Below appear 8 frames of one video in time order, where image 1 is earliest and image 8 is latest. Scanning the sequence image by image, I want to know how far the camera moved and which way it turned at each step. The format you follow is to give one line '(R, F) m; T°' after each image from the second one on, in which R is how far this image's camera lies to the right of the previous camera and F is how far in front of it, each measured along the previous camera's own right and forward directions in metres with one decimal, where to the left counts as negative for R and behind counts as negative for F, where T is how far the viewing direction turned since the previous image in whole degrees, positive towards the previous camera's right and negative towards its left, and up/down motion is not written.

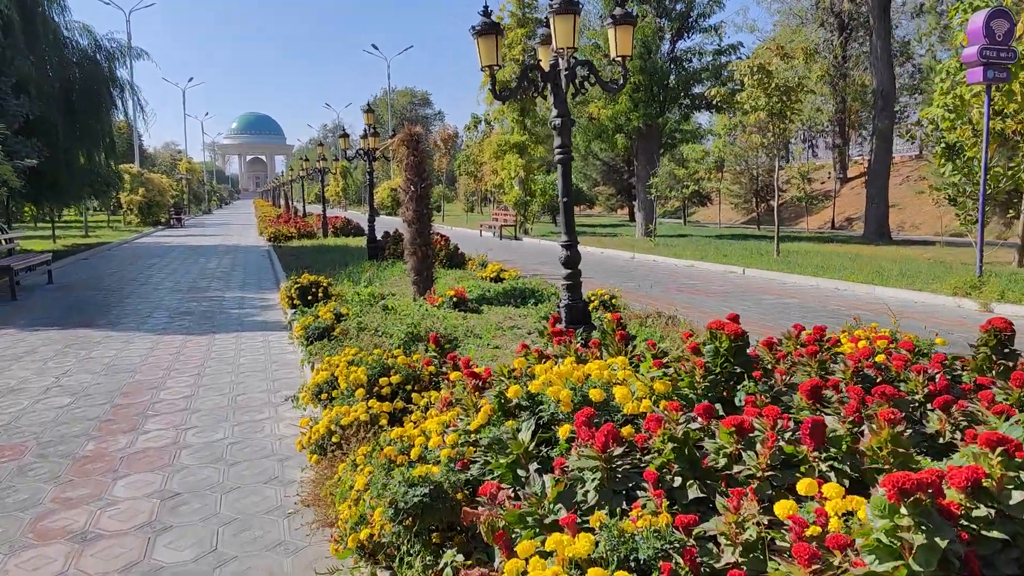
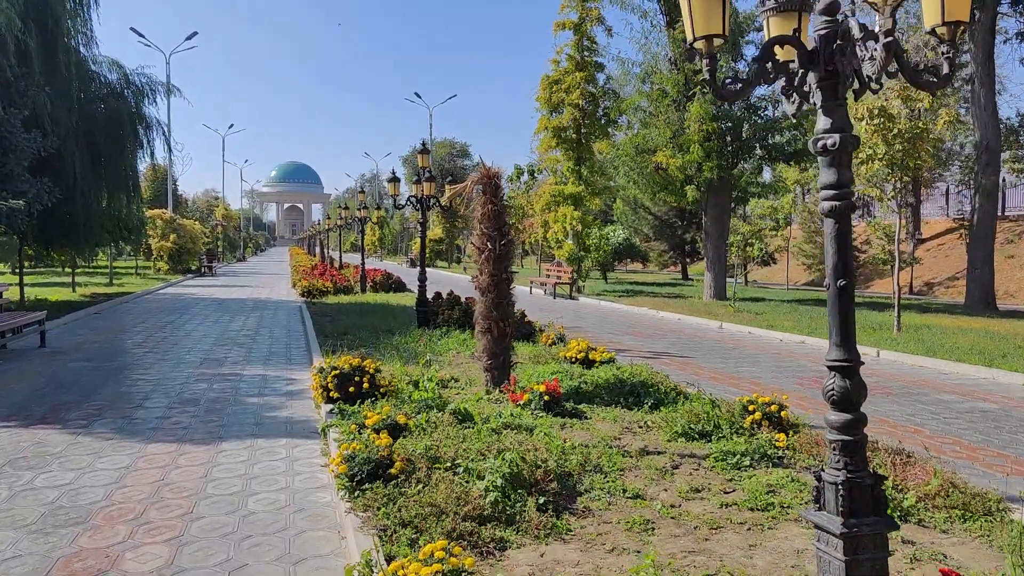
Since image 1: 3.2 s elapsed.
(-0.6, +2.1) m; -2°
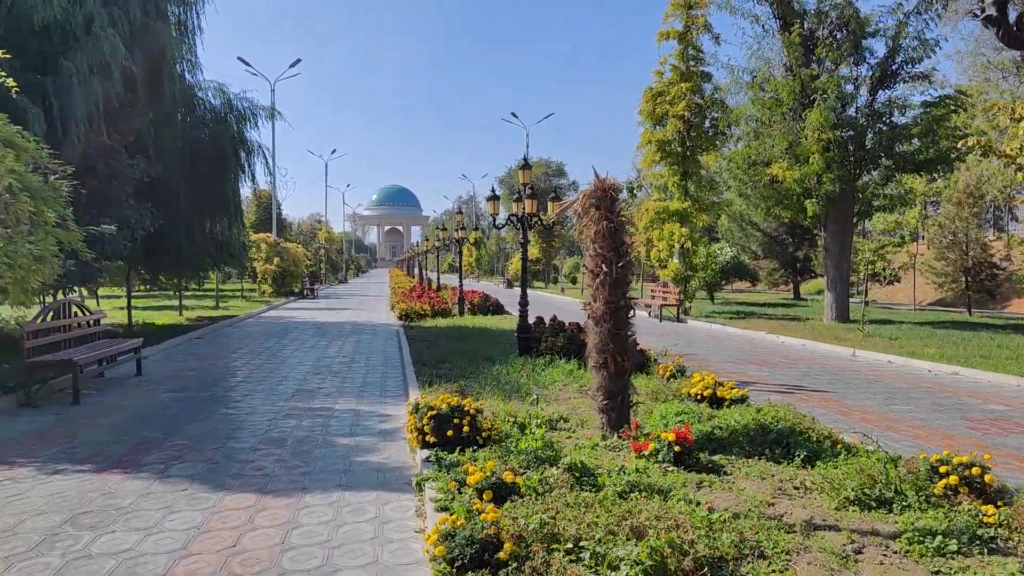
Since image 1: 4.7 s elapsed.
(-0.2, +0.8) m; -7°
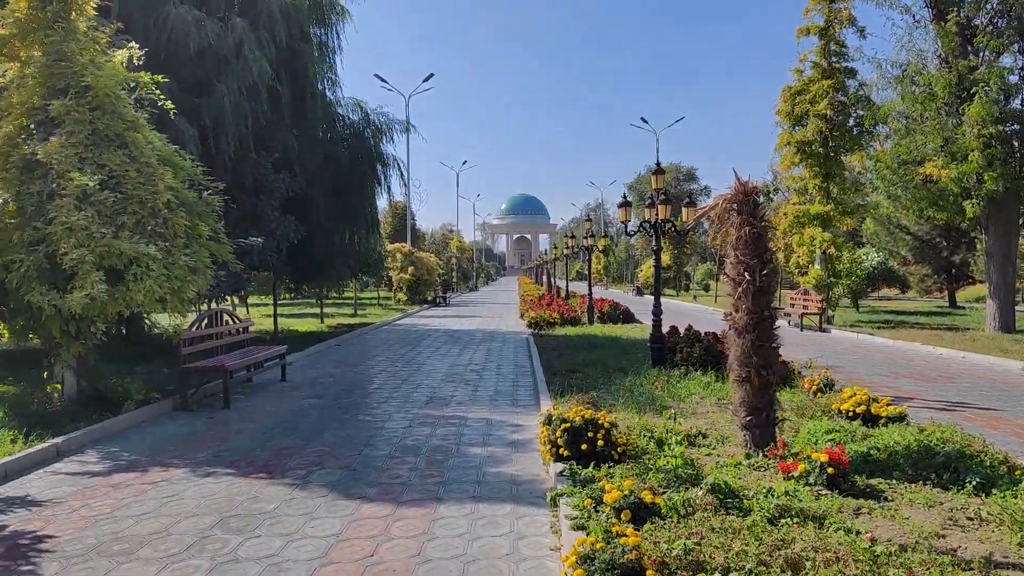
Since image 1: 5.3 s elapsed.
(0.0, +0.1) m; -9°
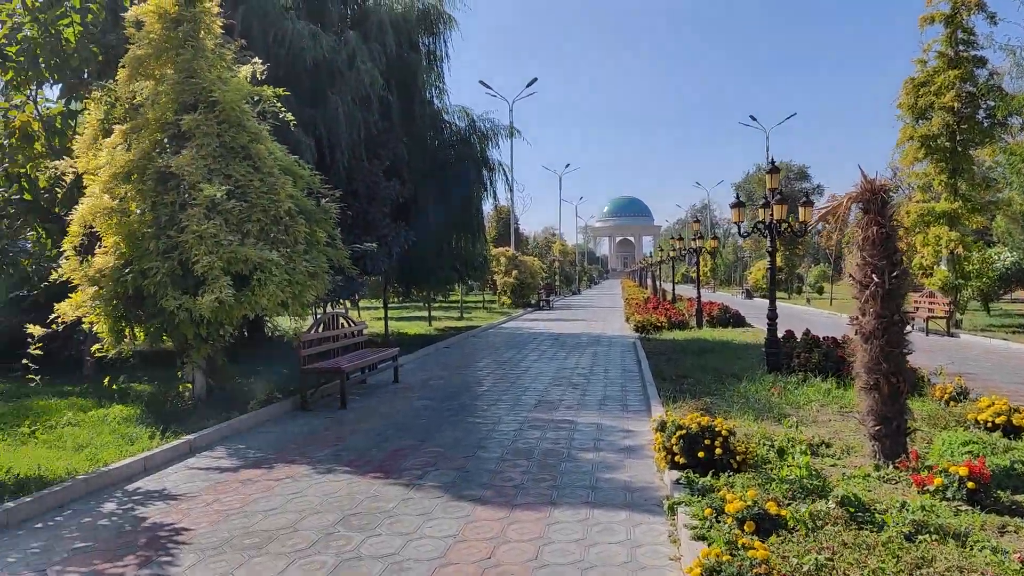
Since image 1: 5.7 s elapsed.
(-0.1, 0.0) m; -7°
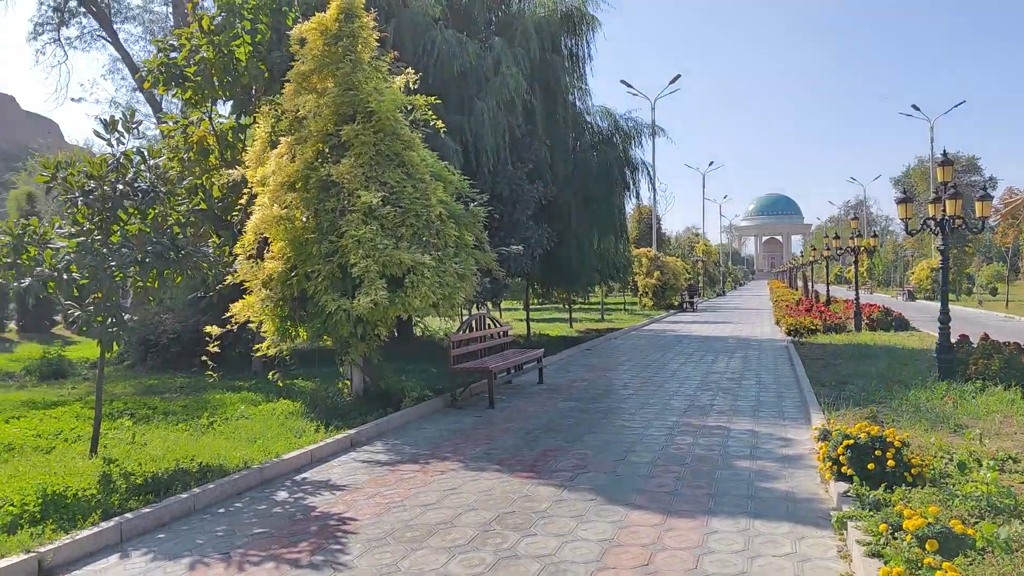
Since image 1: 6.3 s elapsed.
(-0.1, 0.0) m; -10°
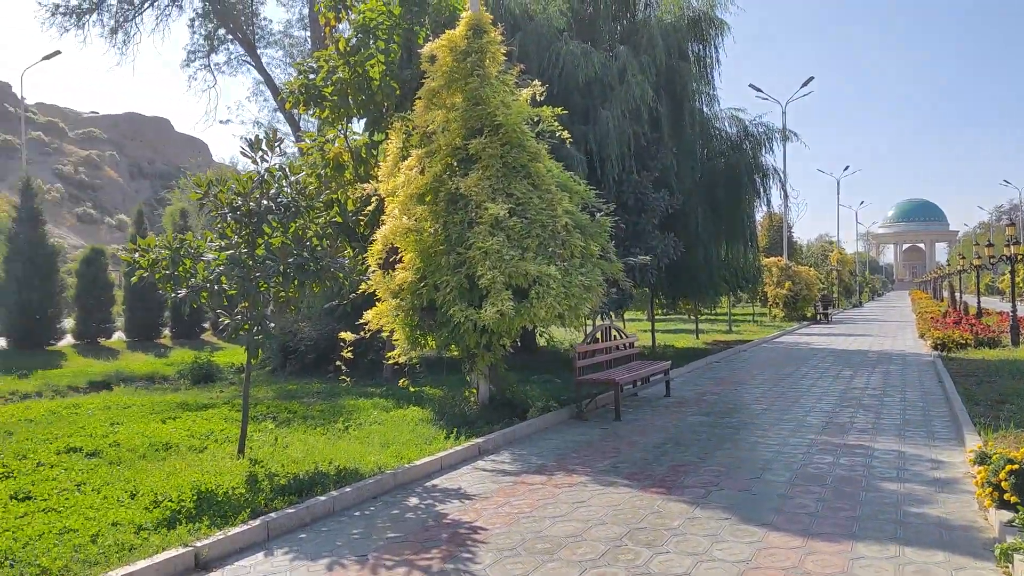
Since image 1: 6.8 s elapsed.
(0.0, 0.0) m; -9°
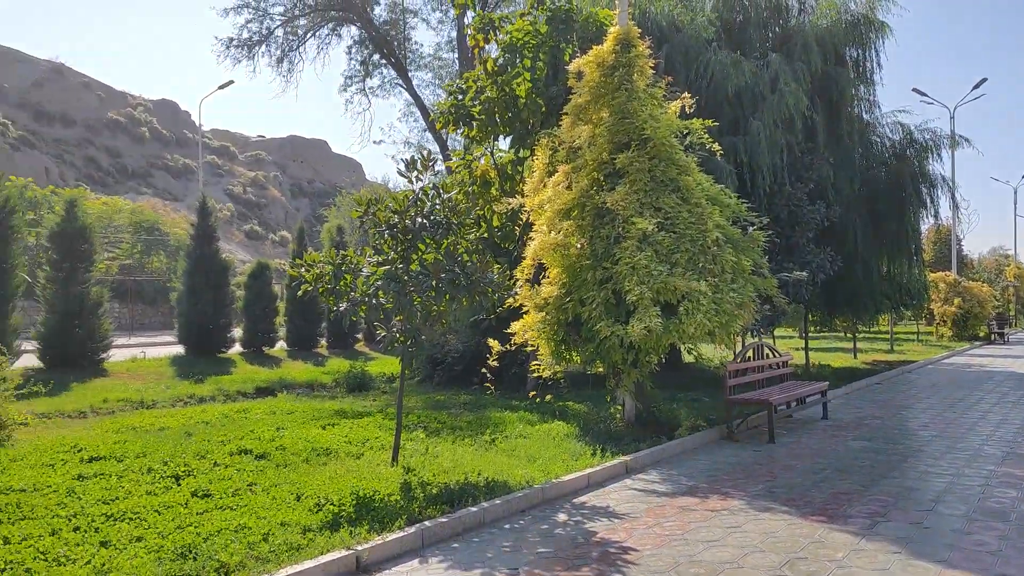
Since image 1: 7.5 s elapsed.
(-0.1, 0.0) m; -10°
